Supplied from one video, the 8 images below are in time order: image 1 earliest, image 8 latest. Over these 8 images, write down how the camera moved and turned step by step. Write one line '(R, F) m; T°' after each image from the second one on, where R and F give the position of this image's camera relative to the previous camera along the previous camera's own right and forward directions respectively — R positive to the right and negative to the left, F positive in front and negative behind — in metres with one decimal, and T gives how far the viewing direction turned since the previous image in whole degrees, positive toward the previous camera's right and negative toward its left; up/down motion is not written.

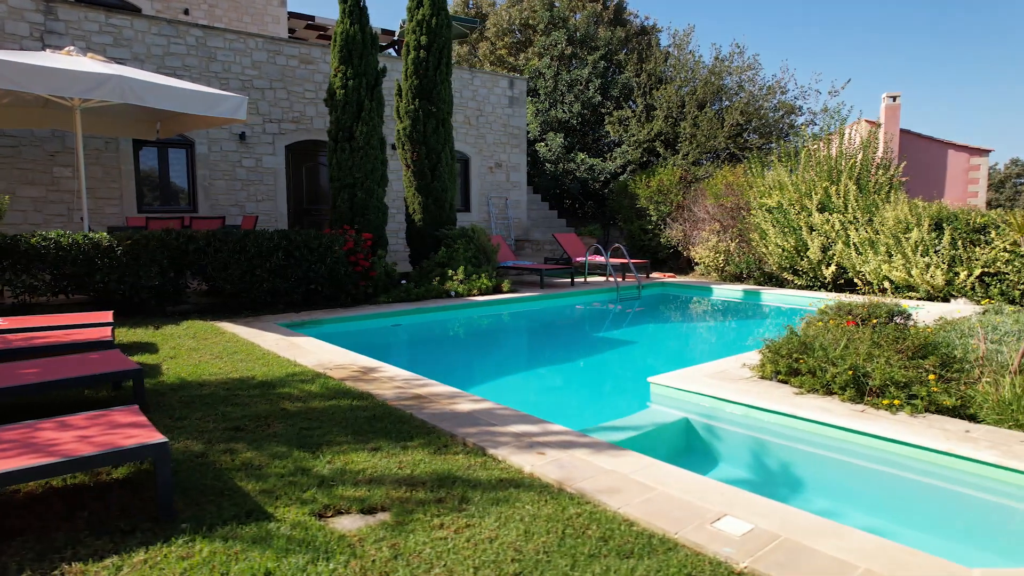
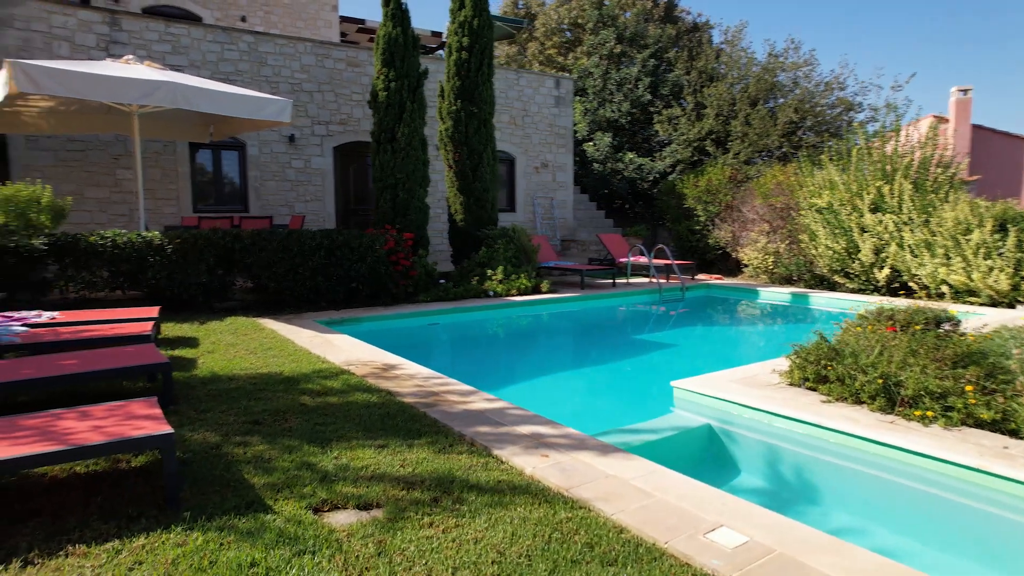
(+0.2, 0.0) m; -5°
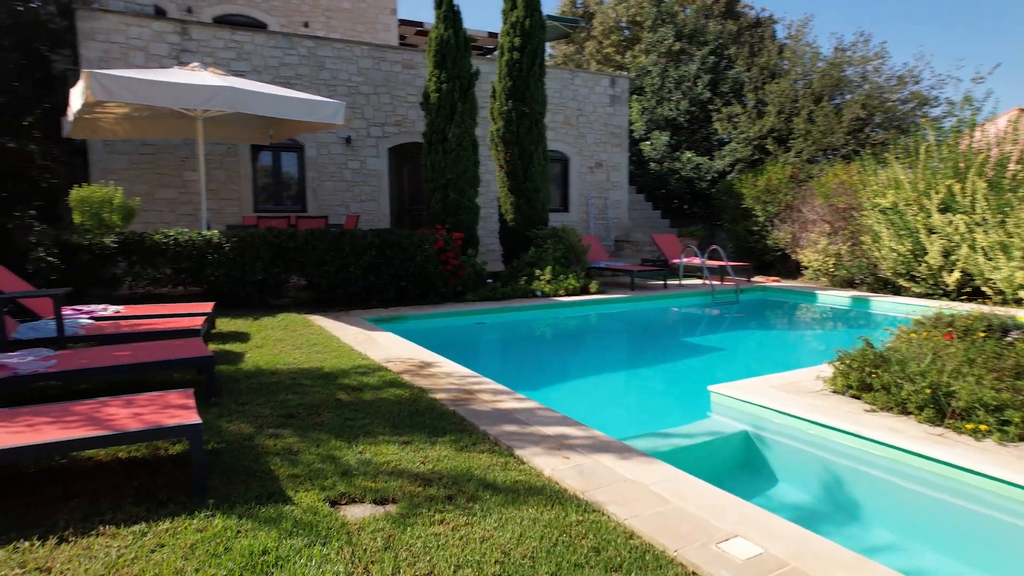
(+0.2, 0.0) m; -5°
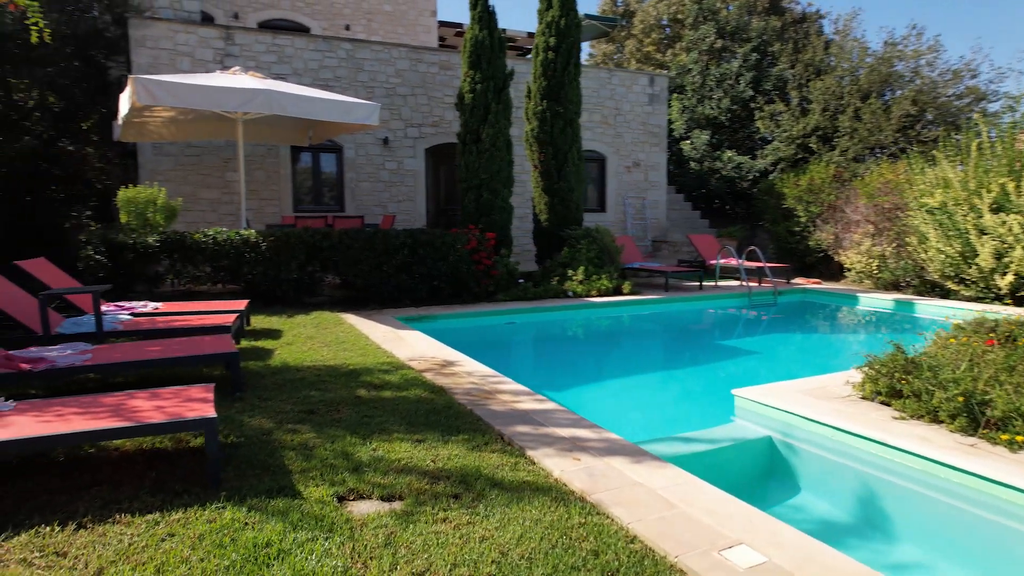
(+0.1, 0.0) m; -4°
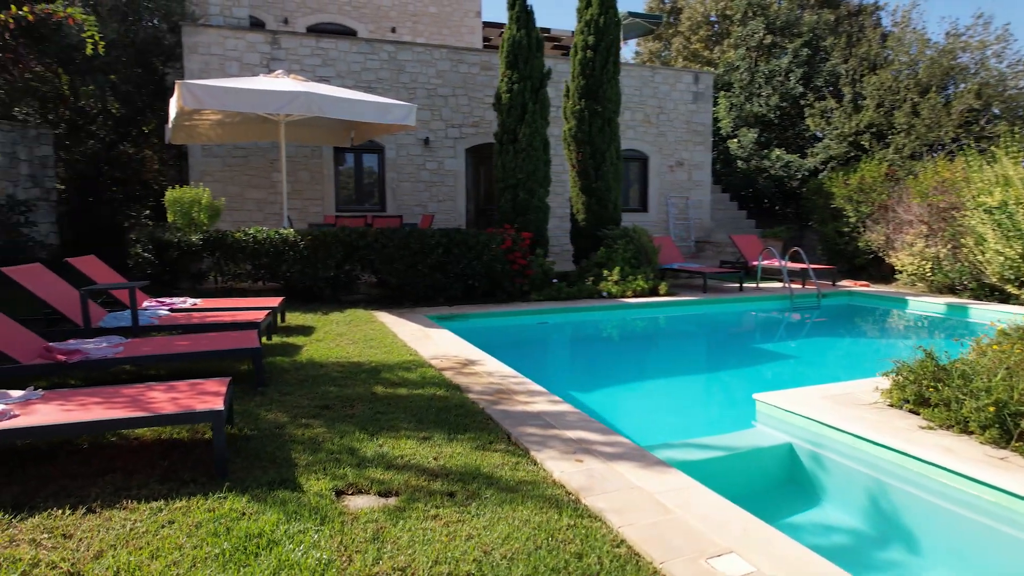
(+0.2, 0.0) m; -4°
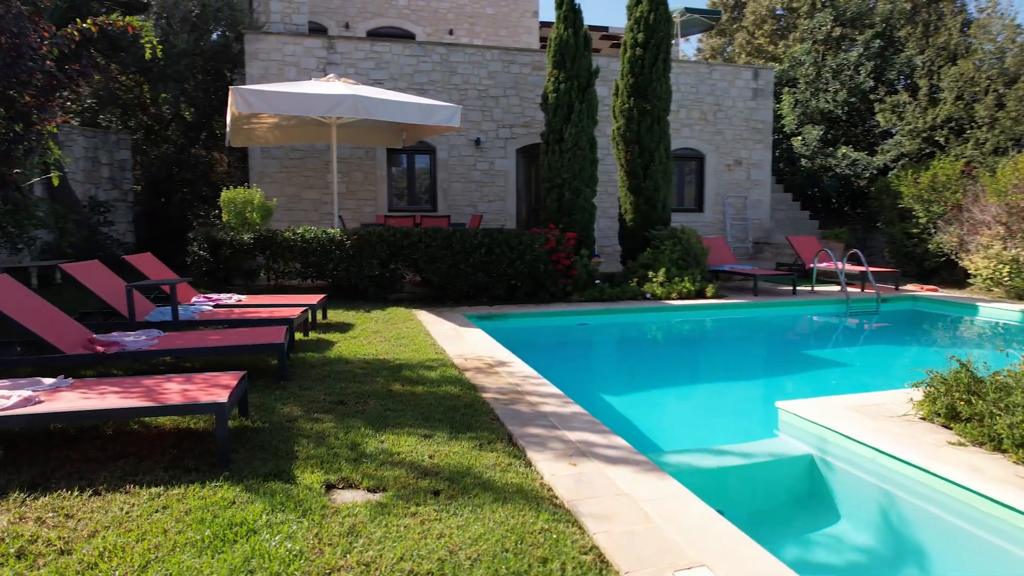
(+0.3, 0.0) m; -6°
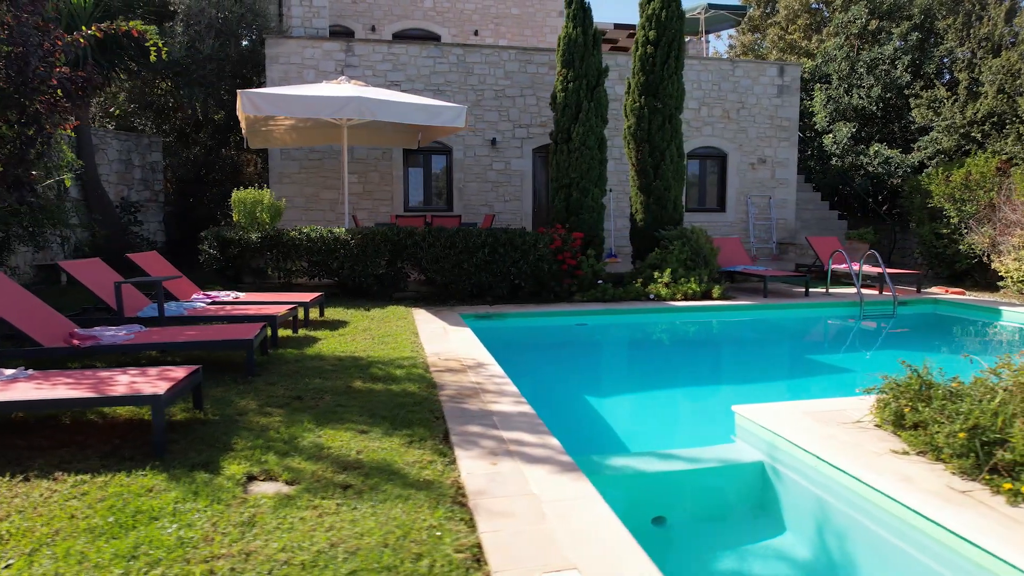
(+0.6, 0.0) m; -4°
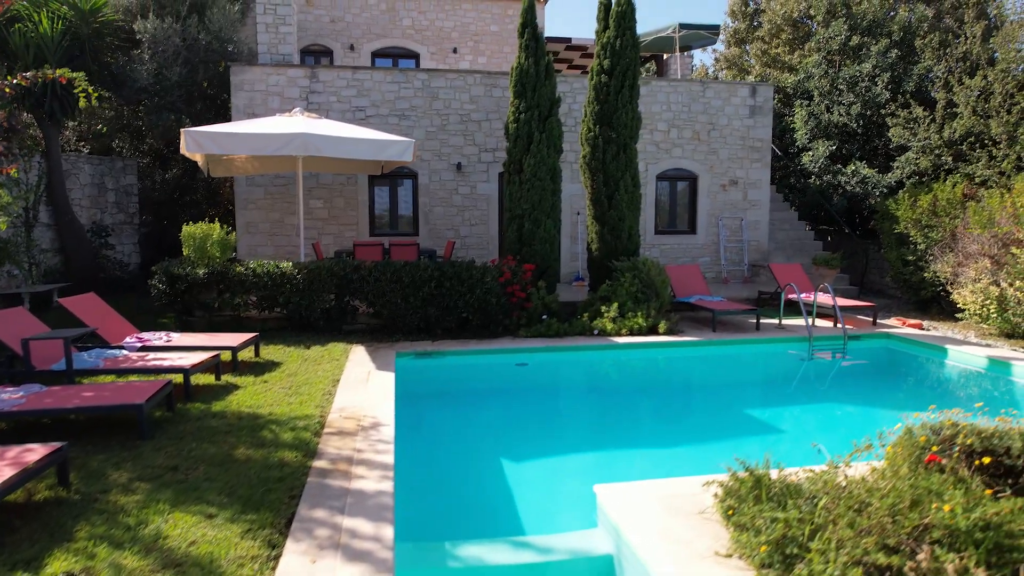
(+0.9, 0.0) m; -1°
